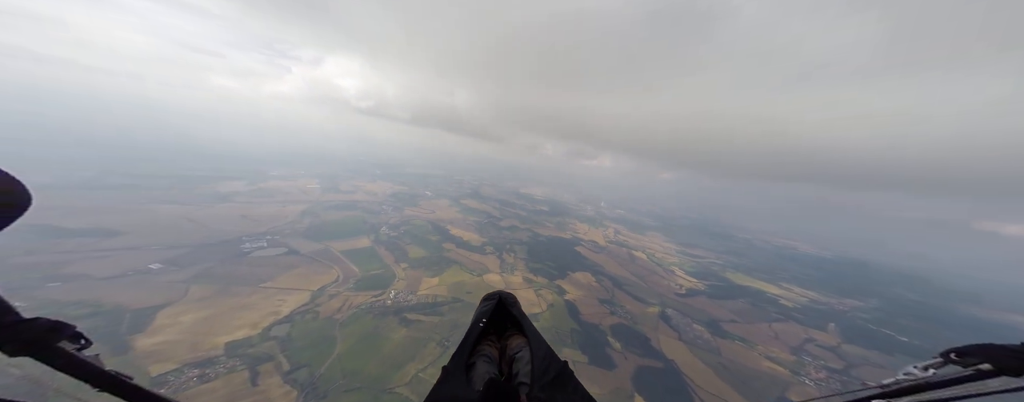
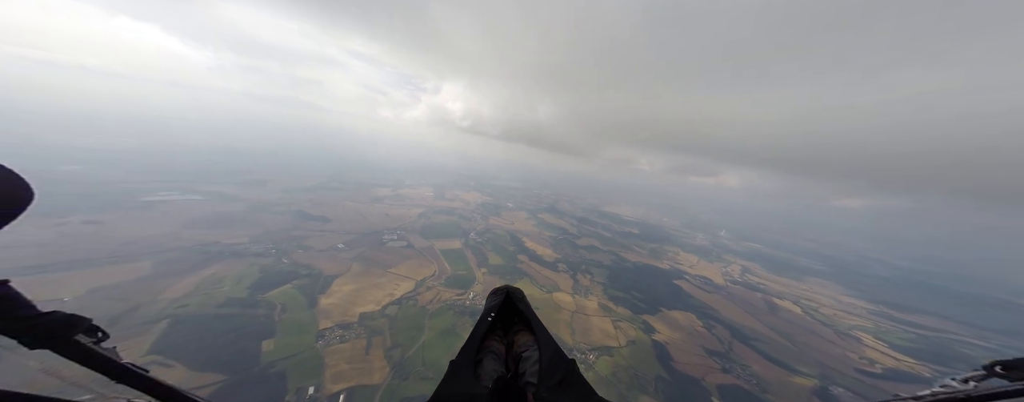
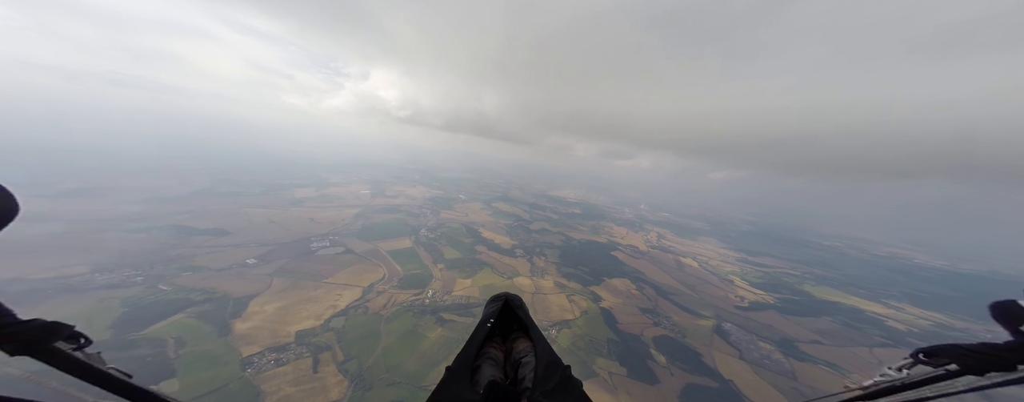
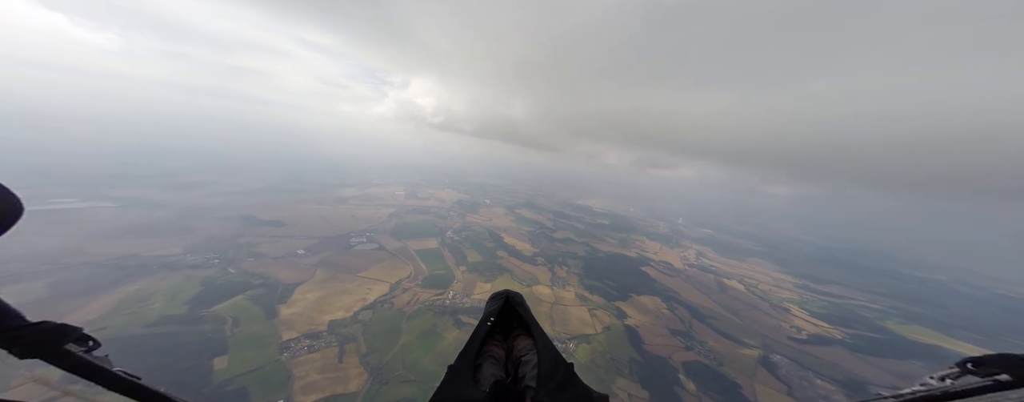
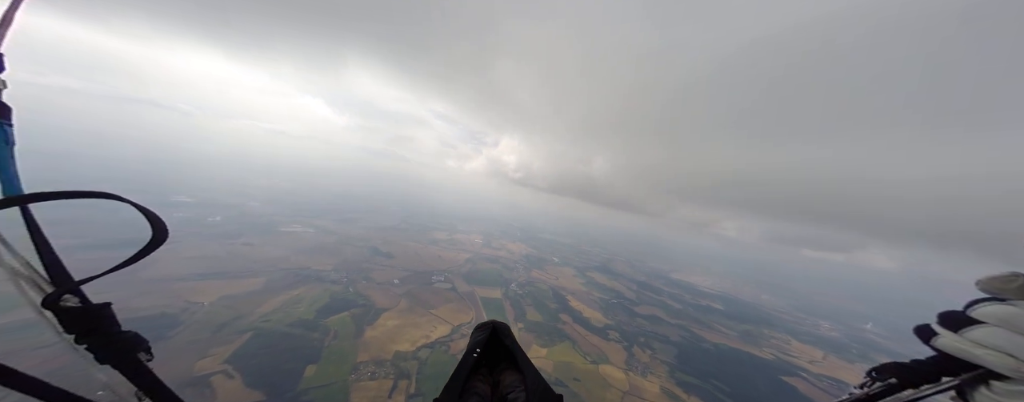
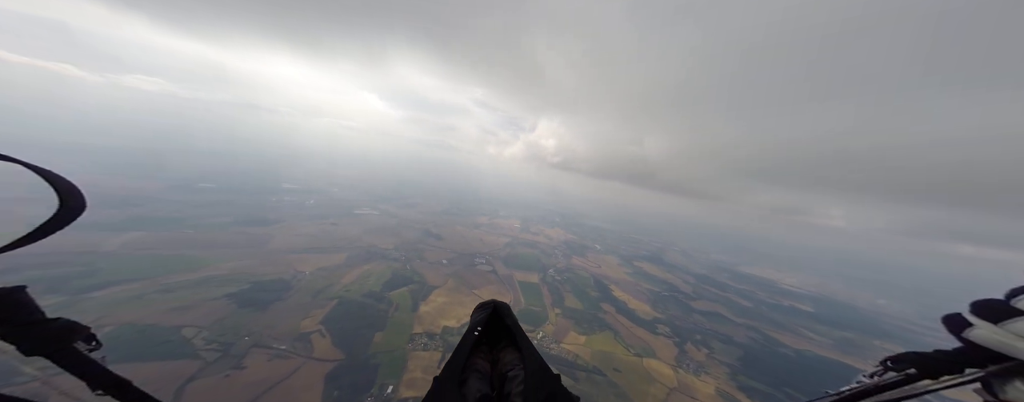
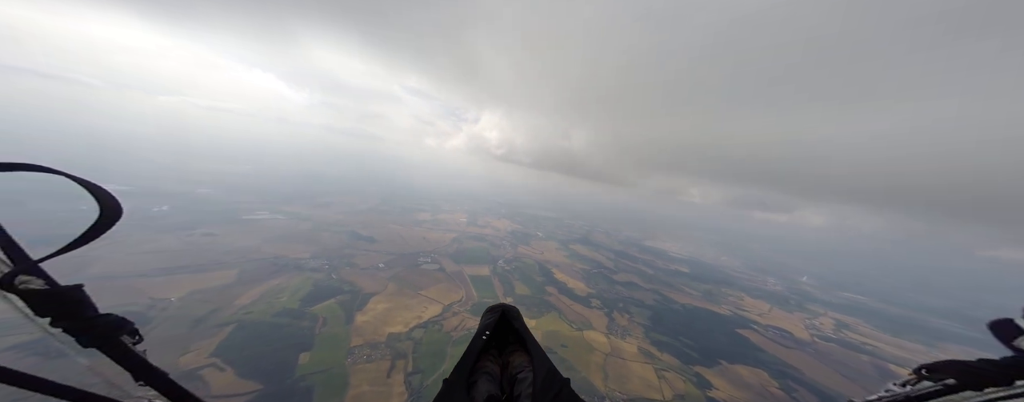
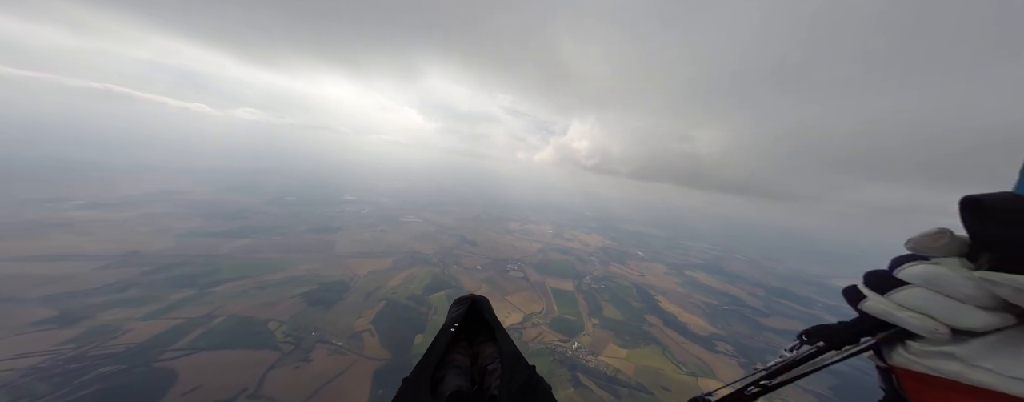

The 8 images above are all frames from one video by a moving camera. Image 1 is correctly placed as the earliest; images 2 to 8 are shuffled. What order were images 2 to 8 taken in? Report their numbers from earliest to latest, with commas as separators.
3, 4, 2, 7, 5, 6, 8
